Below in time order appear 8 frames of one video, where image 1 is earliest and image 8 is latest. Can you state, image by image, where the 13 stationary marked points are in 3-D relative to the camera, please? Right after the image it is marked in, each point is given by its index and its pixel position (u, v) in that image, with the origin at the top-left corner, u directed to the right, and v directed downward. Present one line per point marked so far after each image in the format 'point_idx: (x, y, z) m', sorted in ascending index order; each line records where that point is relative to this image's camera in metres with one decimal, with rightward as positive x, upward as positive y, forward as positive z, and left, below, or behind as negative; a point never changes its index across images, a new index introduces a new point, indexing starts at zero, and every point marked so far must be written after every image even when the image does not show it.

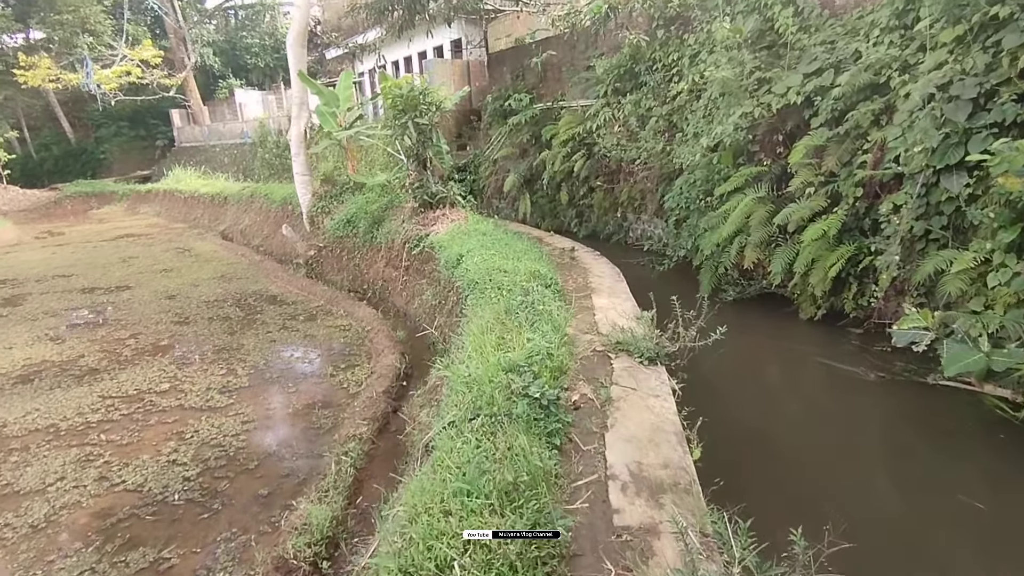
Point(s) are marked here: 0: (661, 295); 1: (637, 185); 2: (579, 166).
0: (+1.6, 0.0, +6.3) m
1: (+1.8, +1.5, +8.2) m
2: (+1.0, +1.9, +8.8) m
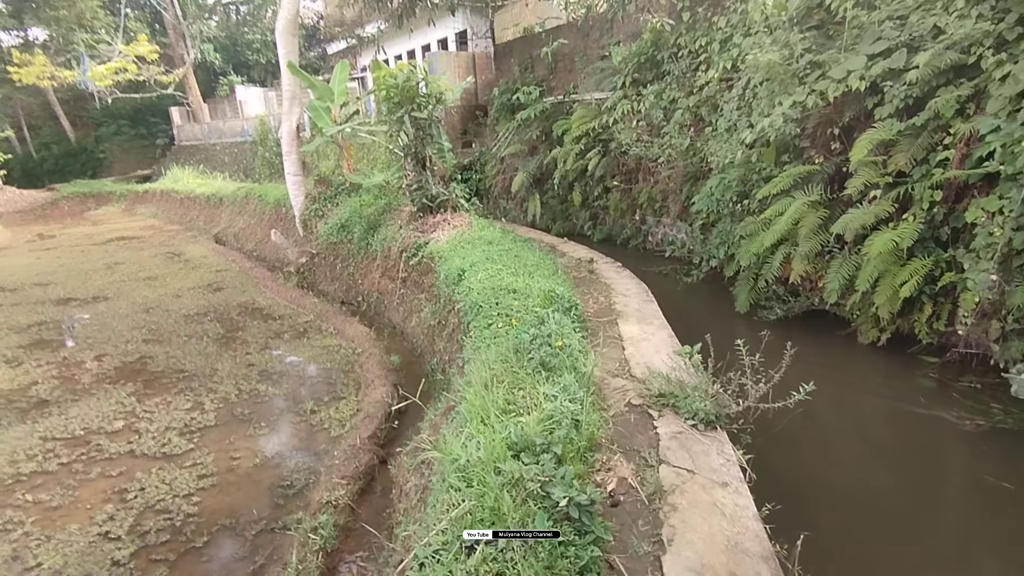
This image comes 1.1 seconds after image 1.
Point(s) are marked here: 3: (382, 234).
0: (+1.7, -0.2, +5.5) m
1: (+1.9, +1.3, +7.4) m
2: (+1.1, +1.8, +8.0) m
3: (-1.5, +0.6, +6.6) m
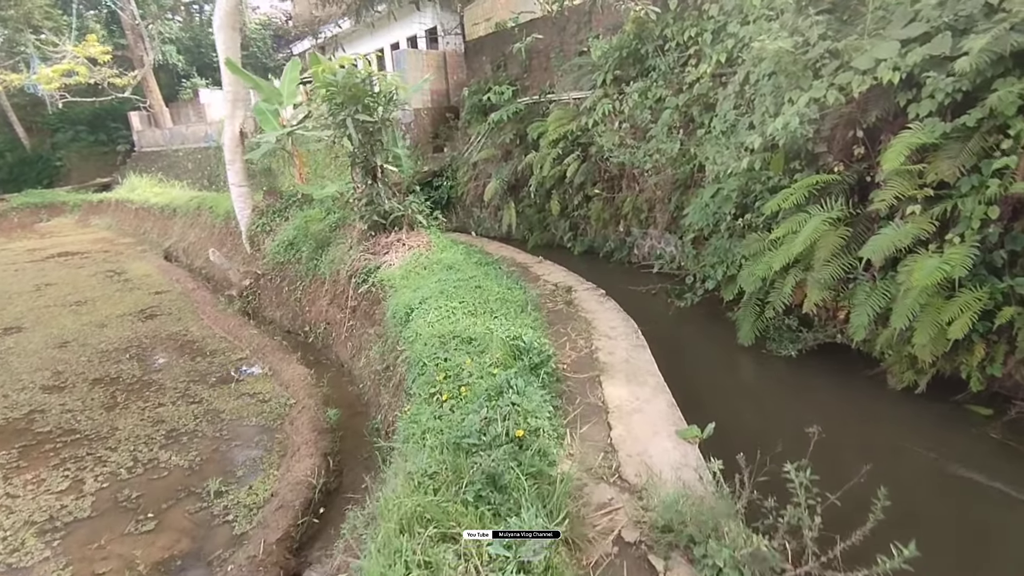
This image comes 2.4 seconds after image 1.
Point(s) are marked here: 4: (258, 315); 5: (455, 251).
0: (+1.4, -0.4, +4.8) m
1: (+1.5, +1.1, +6.7) m
2: (+0.8, +1.5, +7.3) m
3: (-1.8, +0.3, +5.7) m
4: (-3.0, -0.3, +6.7) m
5: (-0.5, +0.3, +5.1) m
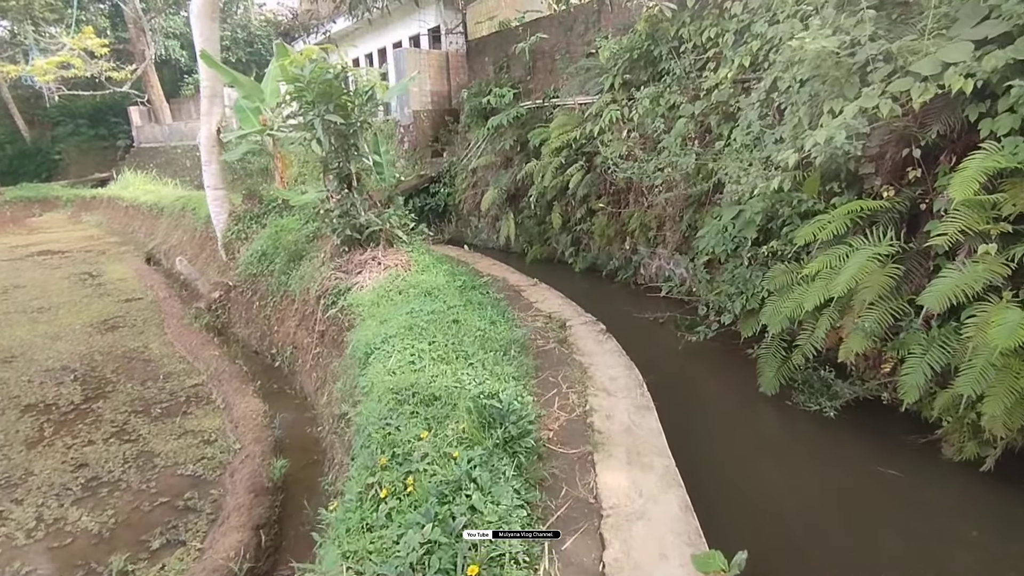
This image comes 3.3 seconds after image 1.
0: (+1.3, -0.7, +4.2) m
1: (+1.5, +0.8, +6.1) m
2: (+0.7, +1.2, +6.7) m
3: (-1.9, +0.2, +5.1) m
4: (-3.1, -0.5, +6.1) m
5: (-0.6, +0.1, +4.5) m
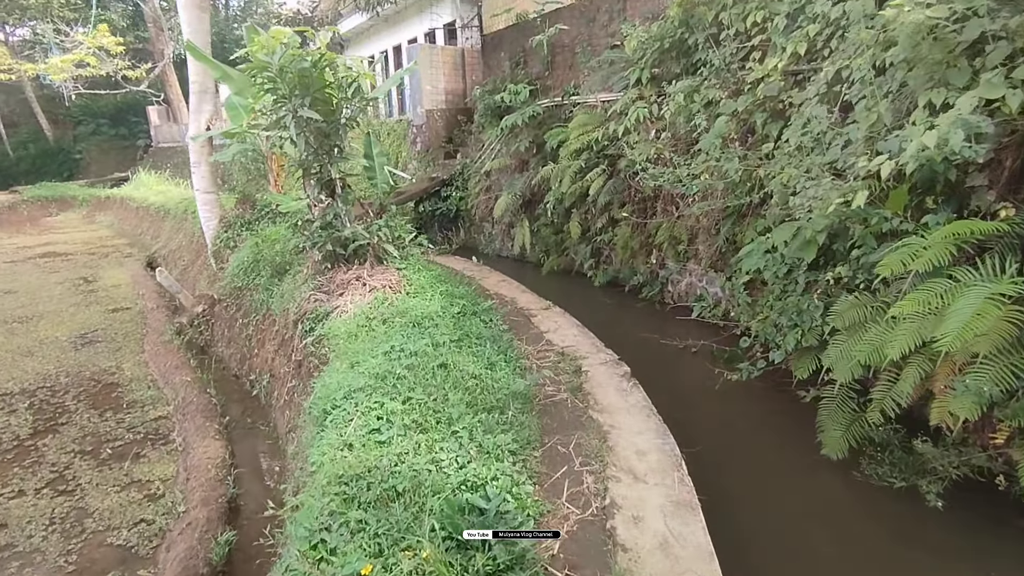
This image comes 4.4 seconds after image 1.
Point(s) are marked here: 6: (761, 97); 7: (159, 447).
0: (+1.3, -0.8, +3.5) m
1: (+1.6, +0.6, +5.3) m
2: (+0.9, +1.1, +6.0) m
3: (-1.8, 0.0, +4.5) m
4: (-3.0, -0.6, +5.5) m
5: (-0.5, 0.0, +3.8) m
6: (+1.9, +1.4, +4.2) m
7: (-2.3, -1.0, +3.7) m
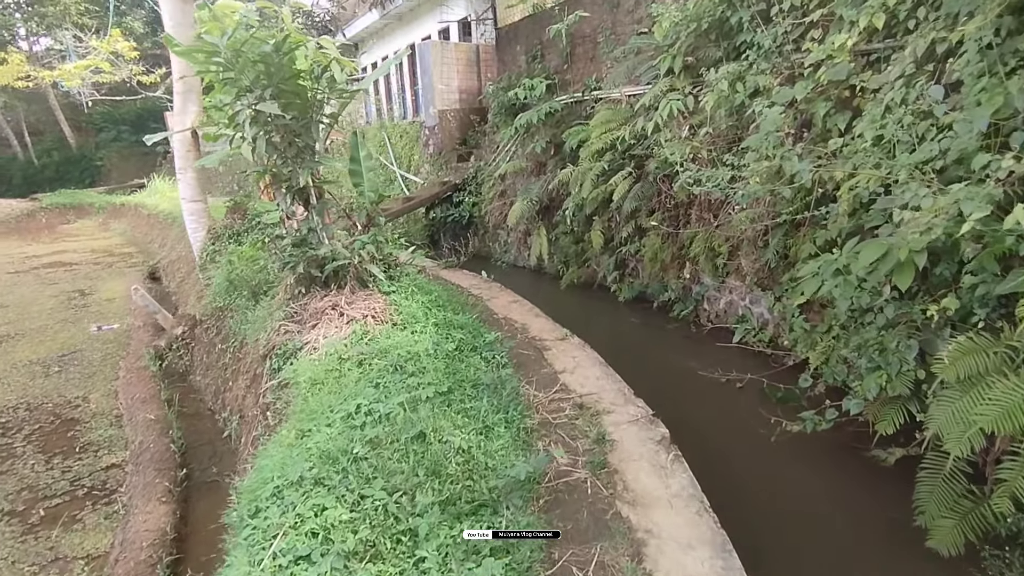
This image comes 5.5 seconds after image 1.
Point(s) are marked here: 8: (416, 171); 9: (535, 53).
0: (+1.4, -1.0, +2.7) m
1: (+1.7, +0.5, +4.6) m
2: (+1.0, +0.9, +5.3) m
3: (-1.7, -0.2, +3.9) m
4: (-2.8, -0.8, +5.0) m
5: (-0.5, -0.2, +3.2) m
6: (+1.9, +1.3, +3.5) m
7: (-2.3, -1.2, +3.1) m
8: (-1.7, +2.1, +10.2) m
9: (+0.3, +3.2, +7.7) m
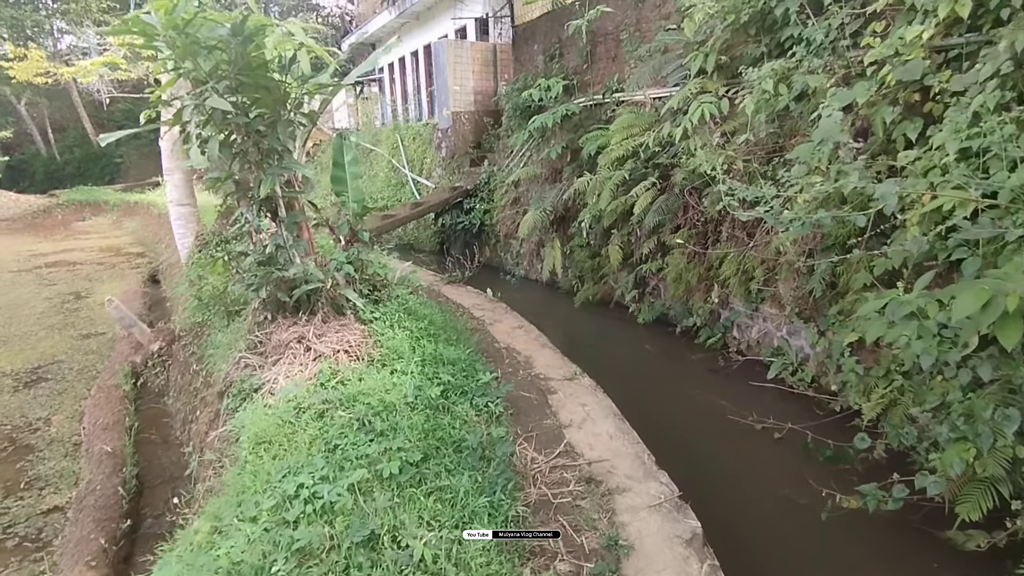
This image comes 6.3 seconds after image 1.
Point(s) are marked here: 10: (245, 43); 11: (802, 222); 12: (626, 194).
0: (+1.3, -1.2, +2.2) m
1: (+1.8, +0.3, +4.1) m
2: (+1.1, +0.7, +4.7) m
3: (-1.7, -0.3, +3.5) m
4: (-2.8, -0.9, +4.5) m
5: (-0.5, -0.4, +2.7) m
6: (+2.0, +1.0, +2.9) m
7: (-2.3, -1.3, +2.7) m
8: (-1.4, +1.9, +9.7) m
9: (+0.5, +3.0, +7.2) m
10: (-1.2, +1.1, +2.5) m
11: (+1.6, +0.5, +3.4) m
12: (+1.0, +0.8, +5.0) m
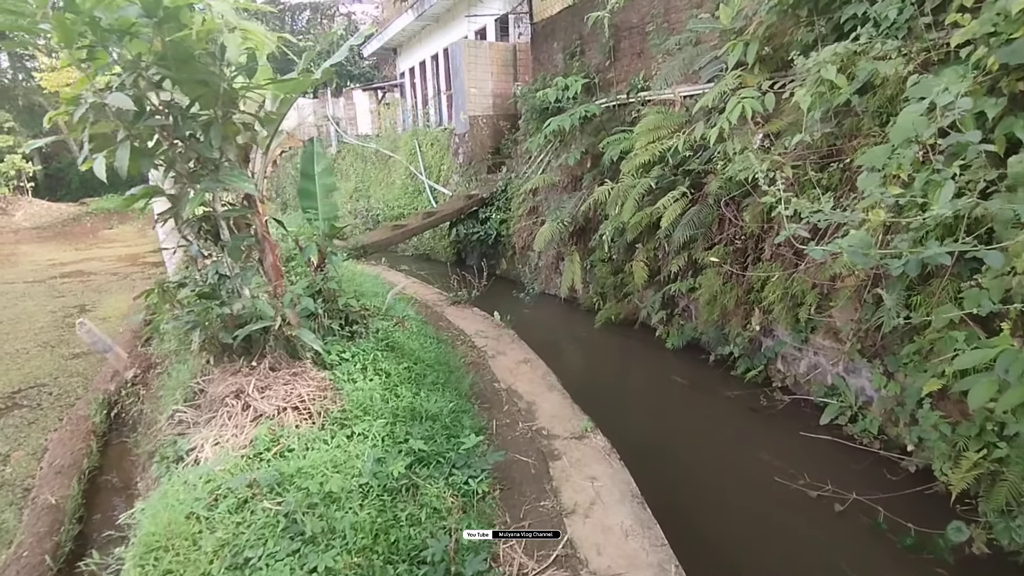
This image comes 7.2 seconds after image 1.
0: (+1.3, -1.4, +1.5) m
1: (+1.8, +0.1, +3.4) m
2: (+1.2, +0.5, +4.1) m
3: (-1.7, -0.4, +3.0) m
4: (-2.8, -1.0, +4.1) m
5: (-0.5, -0.5, +2.1) m
6: (+1.9, +0.9, +2.3) m
7: (-2.3, -1.5, +2.2) m
8: (-1.1, +1.7, +9.3) m
9: (+0.7, +2.8, +6.7) m
10: (-1.2, +0.9, +2.0) m
11: (+1.6, +0.3, +2.8) m
12: (+1.1, +0.7, +4.4) m
